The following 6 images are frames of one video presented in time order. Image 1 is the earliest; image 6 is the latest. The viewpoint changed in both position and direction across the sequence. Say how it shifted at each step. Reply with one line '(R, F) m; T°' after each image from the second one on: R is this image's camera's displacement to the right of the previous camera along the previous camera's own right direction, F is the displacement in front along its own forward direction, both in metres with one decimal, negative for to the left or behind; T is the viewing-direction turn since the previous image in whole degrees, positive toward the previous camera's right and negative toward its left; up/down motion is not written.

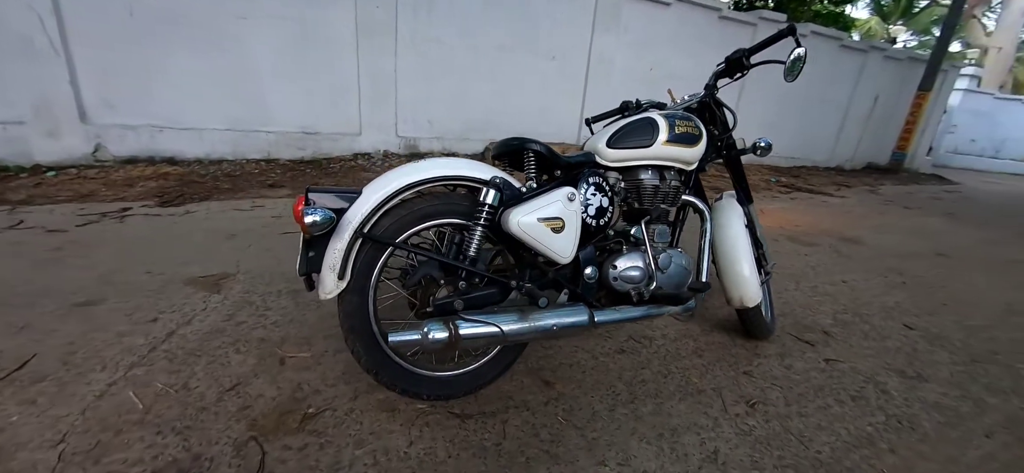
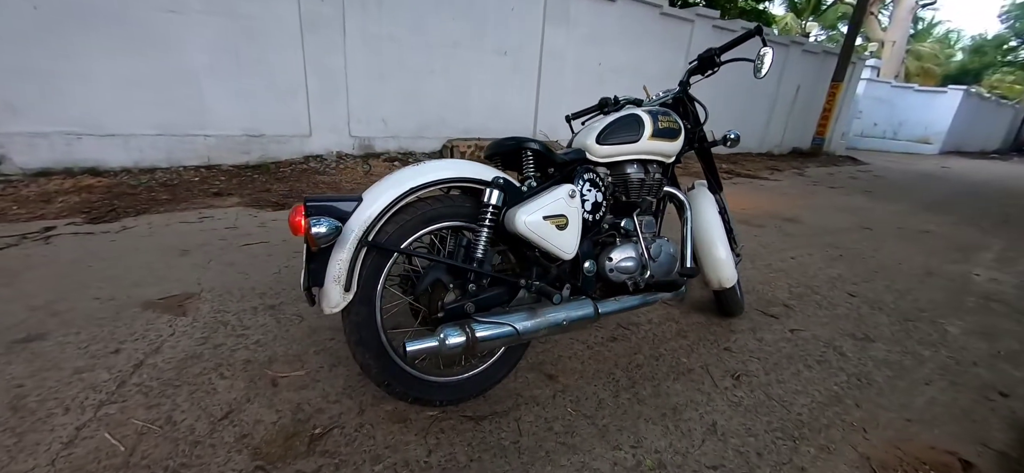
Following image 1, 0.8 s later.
(-0.2, 0.0) m; +8°
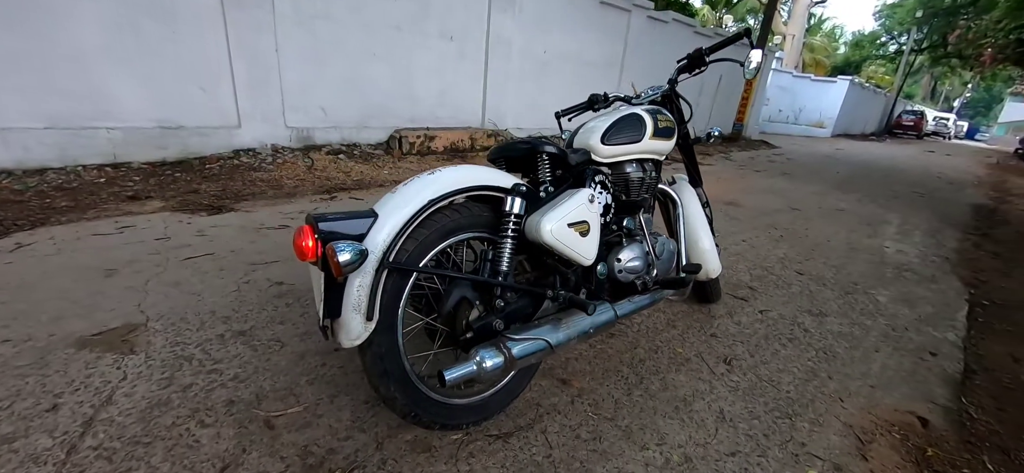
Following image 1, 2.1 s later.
(-0.4, +0.1) m; +10°
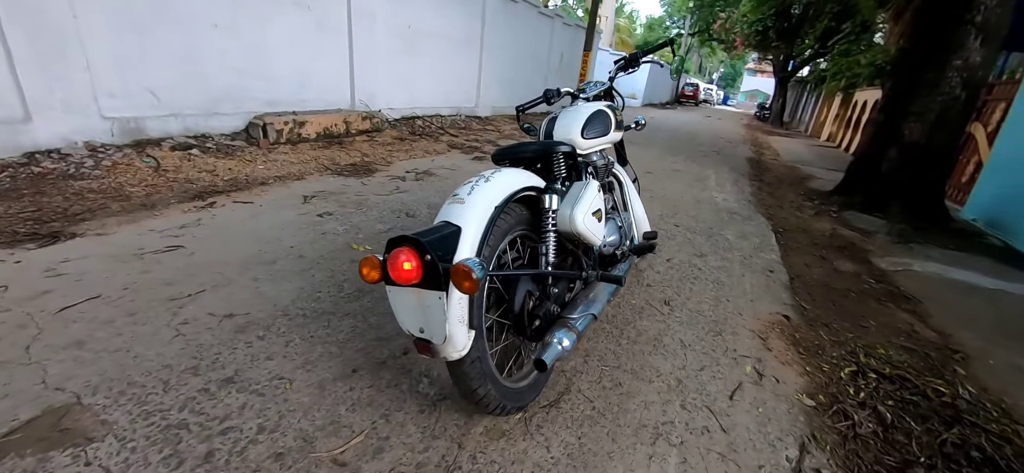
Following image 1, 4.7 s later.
(-0.8, 0.0) m; +23°
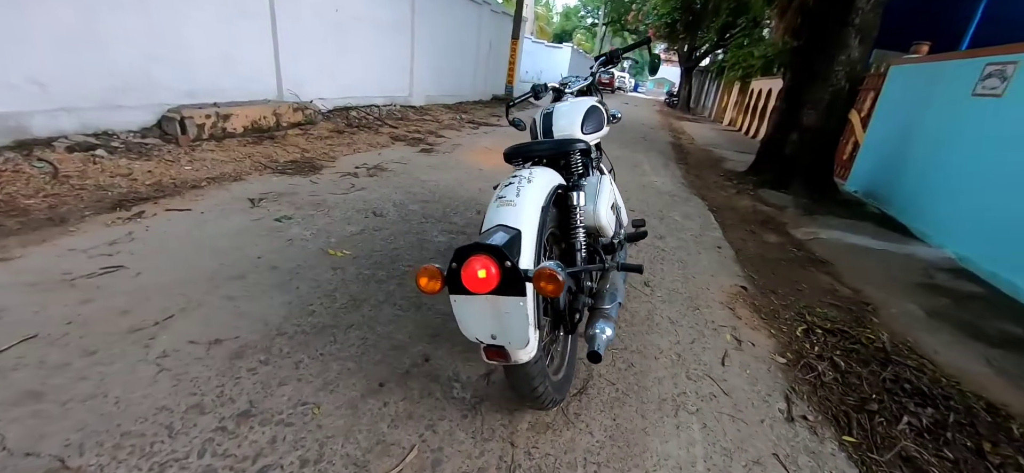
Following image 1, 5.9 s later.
(-0.5, 0.0) m; +12°
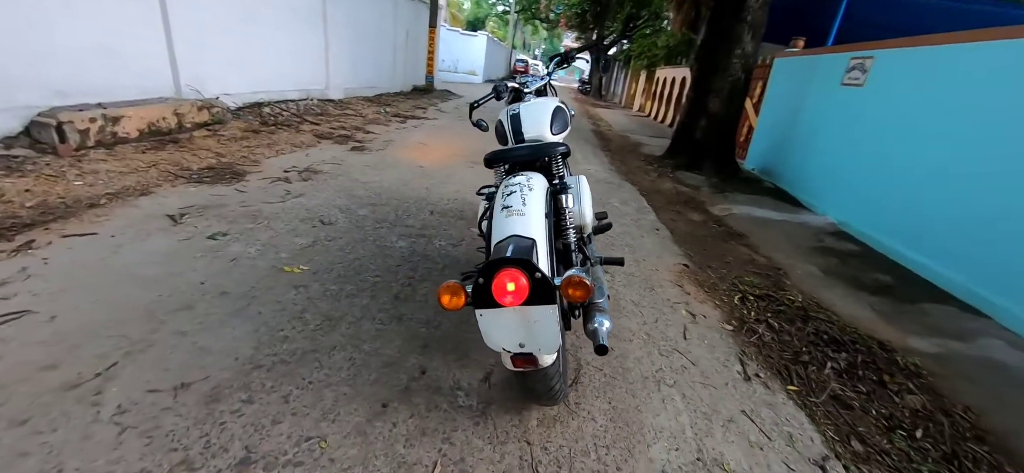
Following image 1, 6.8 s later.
(-0.3, 0.0) m; +11°
